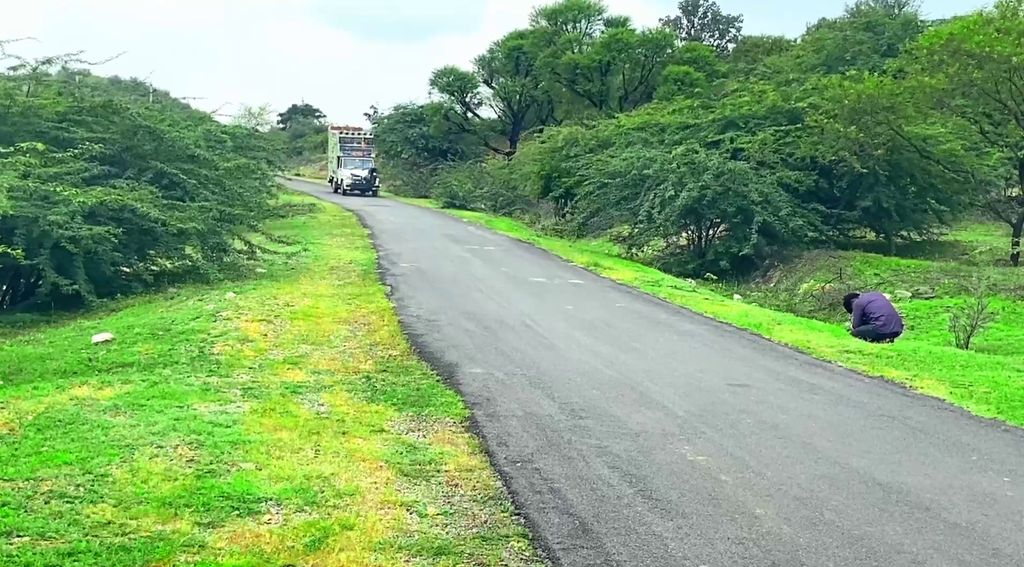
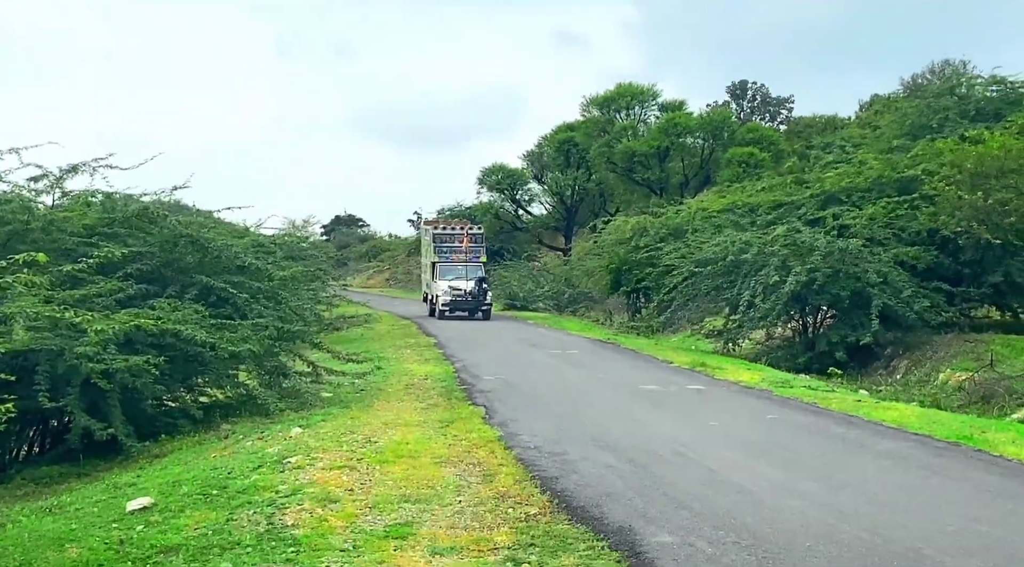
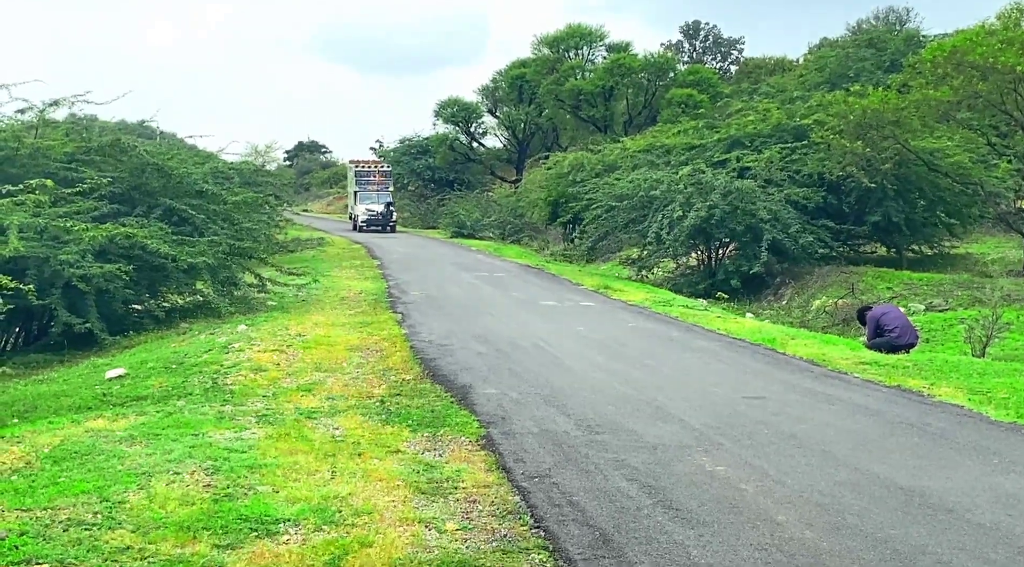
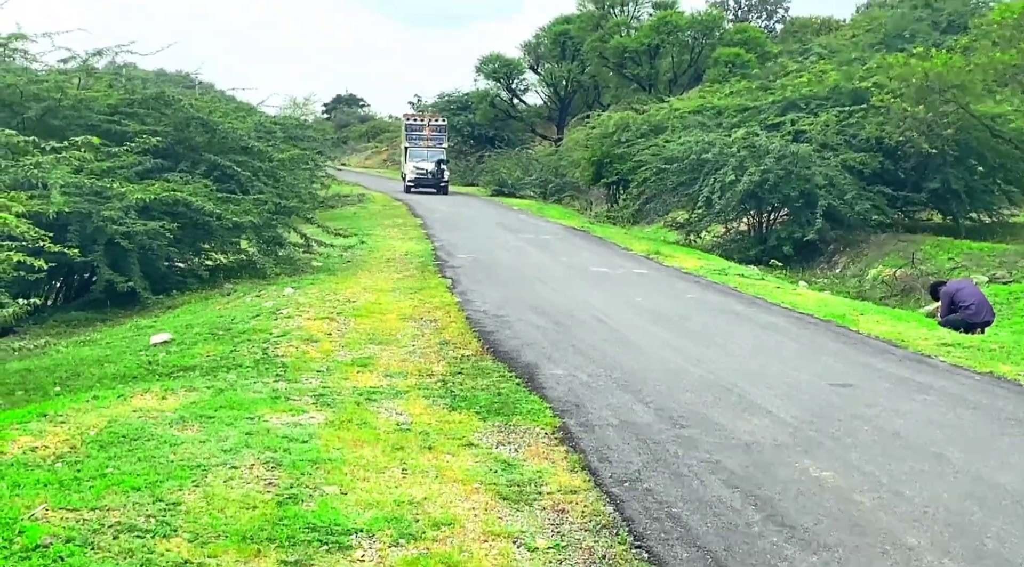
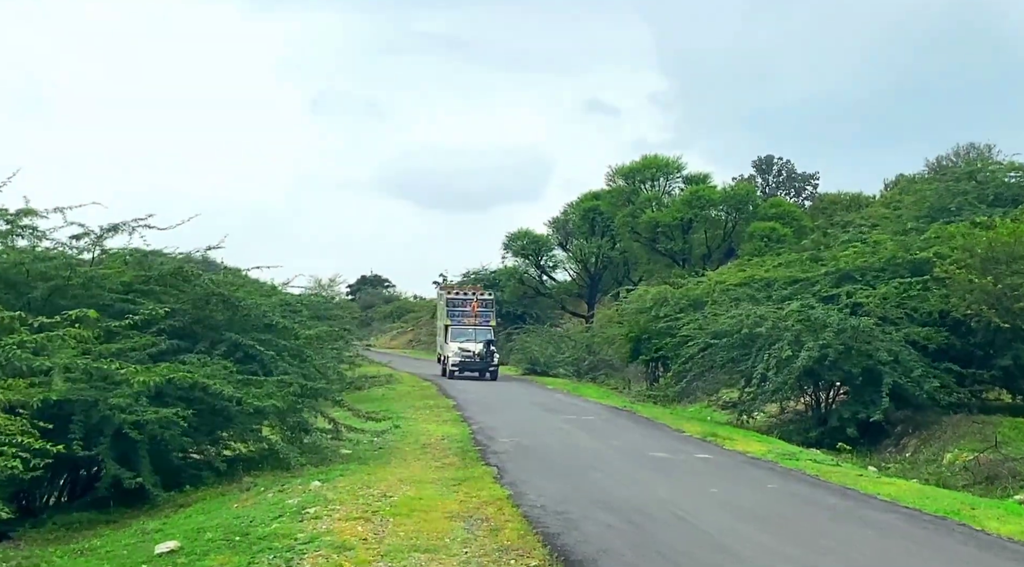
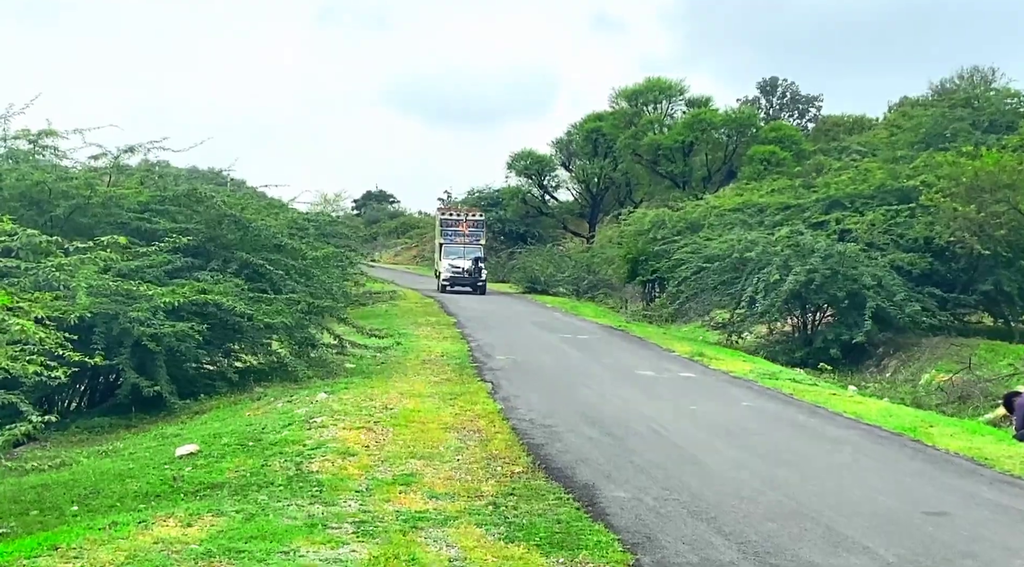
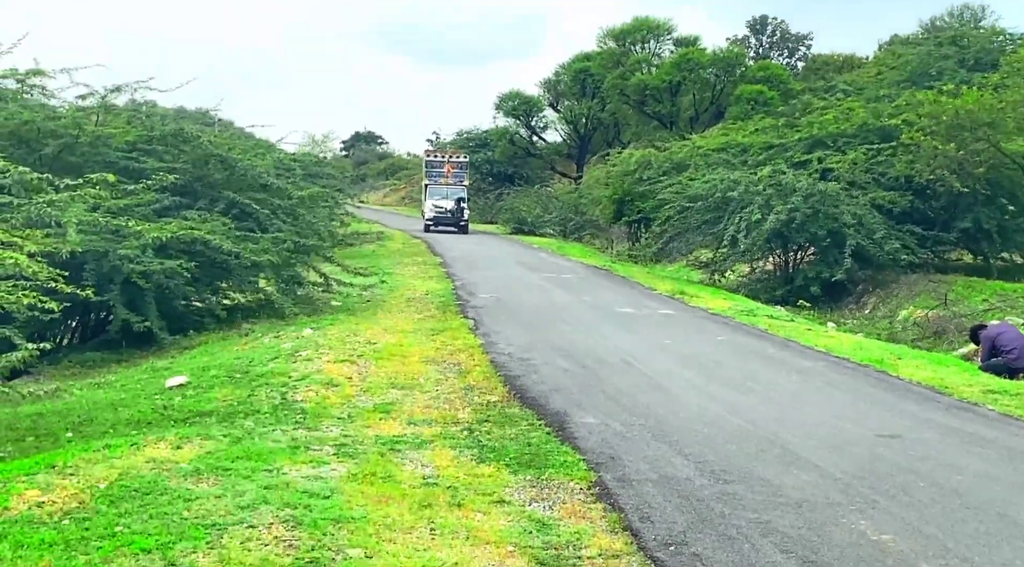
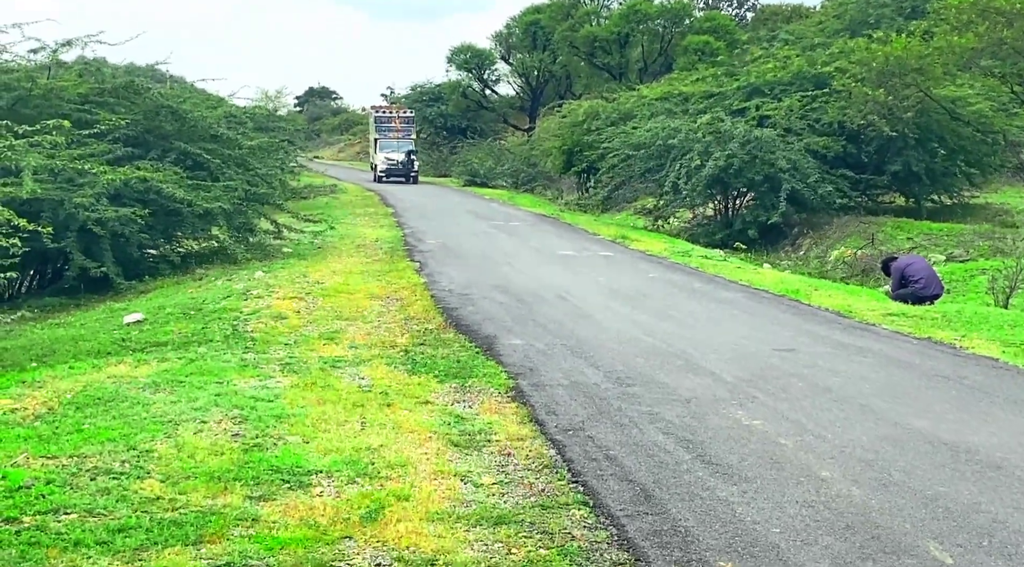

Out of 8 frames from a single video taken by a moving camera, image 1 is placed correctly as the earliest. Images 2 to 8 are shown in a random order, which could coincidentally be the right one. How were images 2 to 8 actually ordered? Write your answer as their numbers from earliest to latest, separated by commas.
3, 8, 4, 7, 6, 5, 2
